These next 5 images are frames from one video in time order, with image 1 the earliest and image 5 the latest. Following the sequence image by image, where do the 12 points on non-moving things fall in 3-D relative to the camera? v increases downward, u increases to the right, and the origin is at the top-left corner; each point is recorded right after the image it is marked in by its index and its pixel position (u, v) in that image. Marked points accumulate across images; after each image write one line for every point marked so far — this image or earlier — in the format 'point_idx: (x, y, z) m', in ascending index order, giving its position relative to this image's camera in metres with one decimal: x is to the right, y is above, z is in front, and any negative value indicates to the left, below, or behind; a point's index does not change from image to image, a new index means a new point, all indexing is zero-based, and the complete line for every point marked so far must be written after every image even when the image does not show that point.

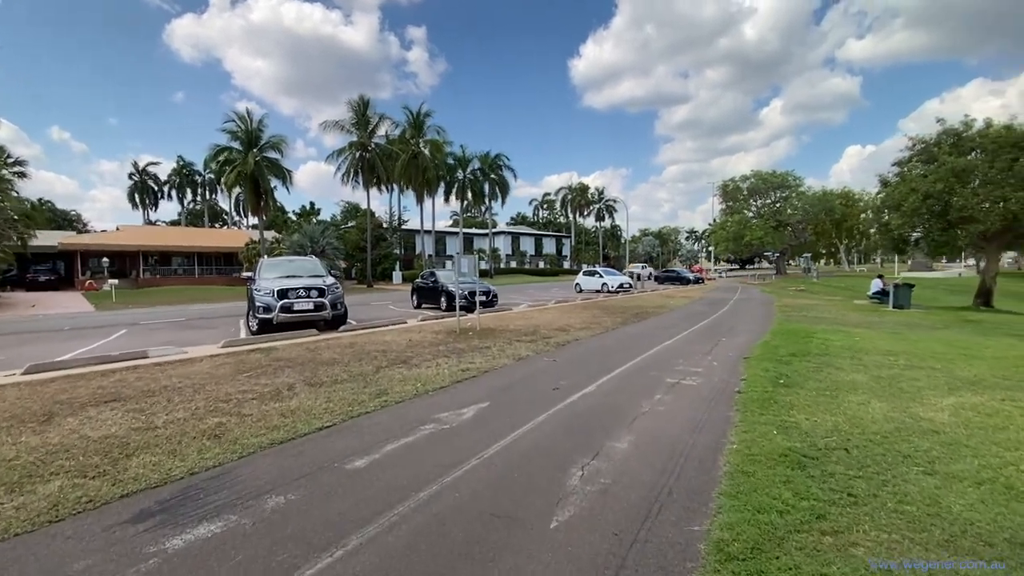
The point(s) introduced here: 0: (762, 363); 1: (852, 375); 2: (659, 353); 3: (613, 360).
0: (+4.4, -1.3, +8.4) m
1: (+5.3, -1.4, +7.6) m
2: (+3.0, -1.3, +9.9) m
3: (+1.9, -1.3, +9.1) m
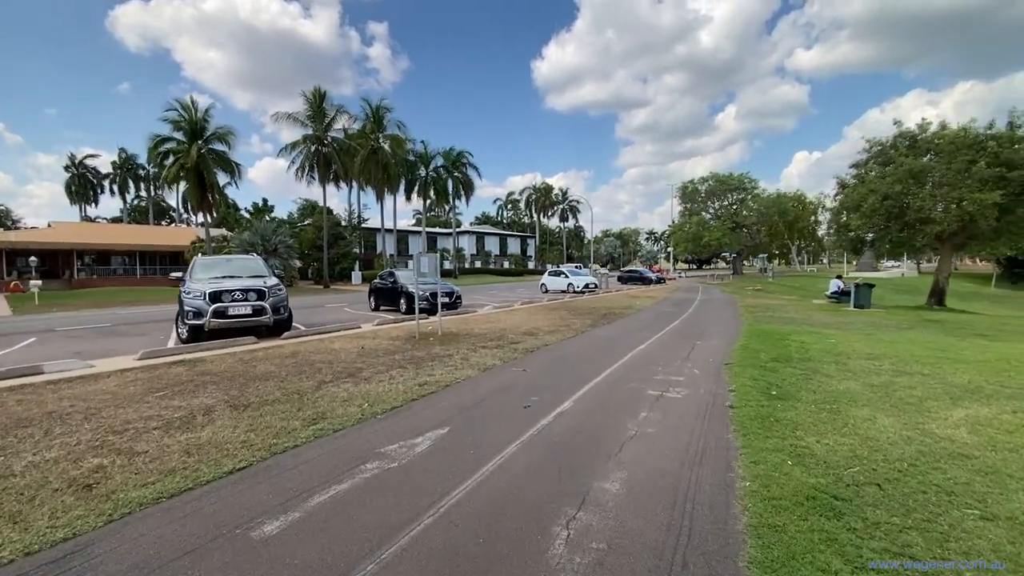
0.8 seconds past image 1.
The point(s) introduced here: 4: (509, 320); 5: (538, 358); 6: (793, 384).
0: (+3.8, -1.3, +7.8) m
1: (+4.8, -1.4, +7.1) m
2: (+2.4, -1.3, +9.1) m
3: (+1.3, -1.4, +8.3) m
4: (-0.1, -1.0, +15.7) m
5: (+0.5, -1.3, +9.1) m
6: (+4.0, -1.4, +6.9) m
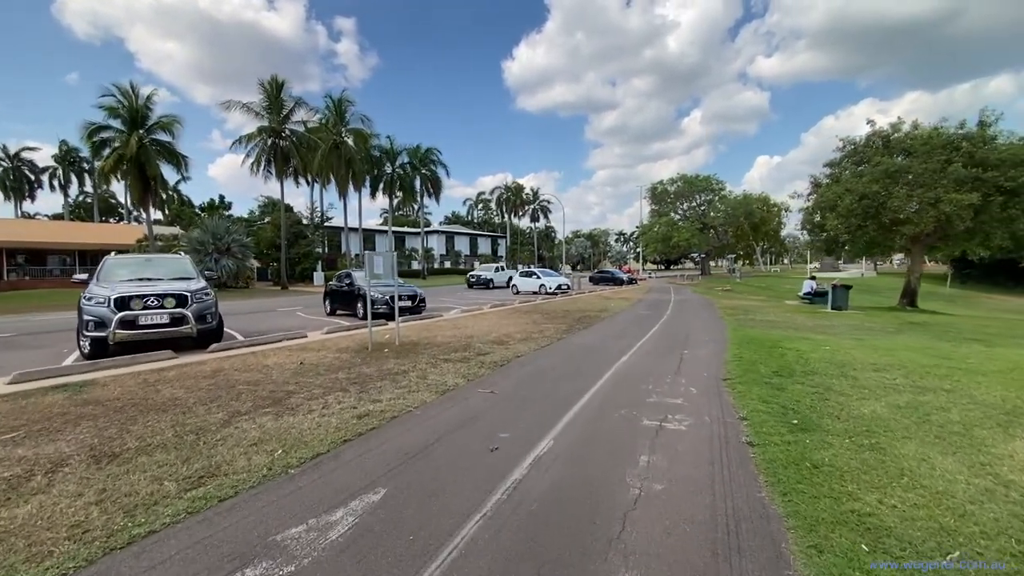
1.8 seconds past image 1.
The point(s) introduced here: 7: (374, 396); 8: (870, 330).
0: (+3.3, -1.4, +6.7) m
1: (+4.4, -1.5, +6.0) m
2: (+1.8, -1.4, +7.9) m
3: (+0.8, -1.4, +7.1) m
4: (-1.0, -1.1, +14.4) m
5: (0.0, -1.4, +7.8) m
6: (+3.6, -1.4, +5.8) m
7: (-1.8, -1.4, +6.4) m
8: (+10.0, -1.2, +13.5) m
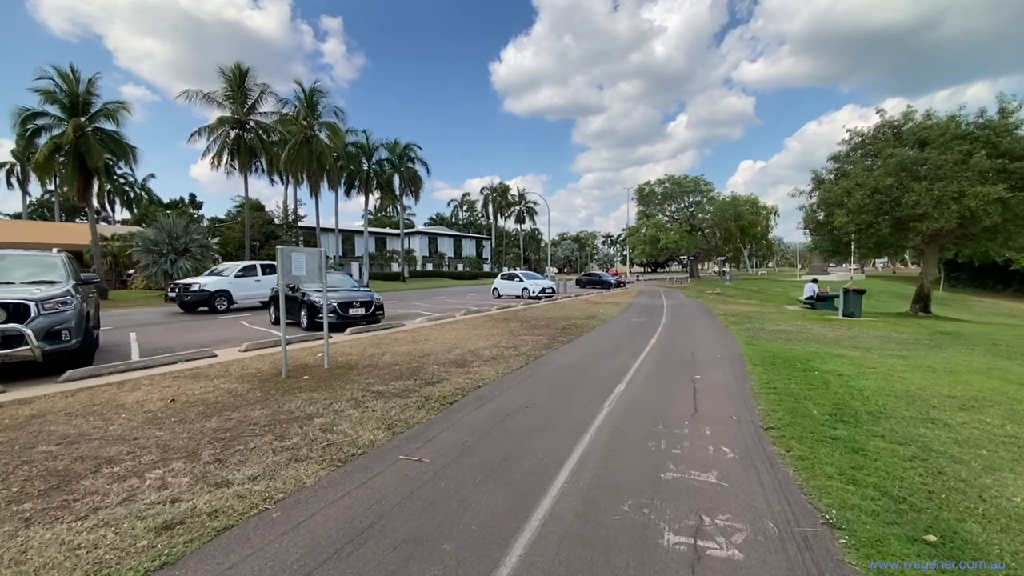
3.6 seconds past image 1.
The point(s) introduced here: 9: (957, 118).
0: (+2.8, -1.5, +4.4) m
1: (+3.9, -1.5, +3.8) m
2: (+1.2, -1.5, +5.6) m
3: (+0.3, -1.5, +4.7) m
4: (-1.8, -1.2, +12.0) m
5: (-0.6, -1.5, +5.5) m
6: (+3.1, -1.5, +3.6) m
7: (-2.4, -1.5, +4.0) m
8: (+9.3, -1.3, +11.4) m
9: (+17.2, +6.6, +18.8) m
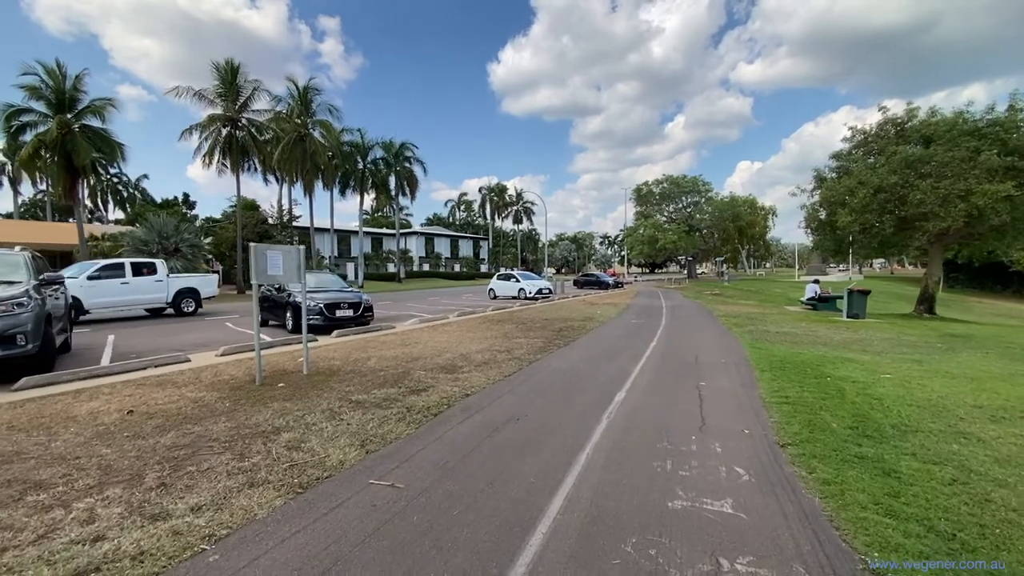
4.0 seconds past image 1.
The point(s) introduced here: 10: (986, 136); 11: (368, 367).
0: (+2.7, -1.5, +3.9) m
1: (+3.8, -1.5, +3.3) m
2: (+1.1, -1.5, +5.1) m
3: (+0.1, -1.5, +4.2) m
4: (-1.9, -1.2, +11.5) m
5: (-0.7, -1.5, +5.0) m
6: (+3.0, -1.5, +3.0) m
7: (-2.5, -1.5, +3.5) m
8: (+9.1, -1.3, +10.9) m
9: (+17.0, +6.5, +18.4) m
10: (+17.4, +5.6, +17.8) m
11: (-2.5, -1.3, +8.4) m
